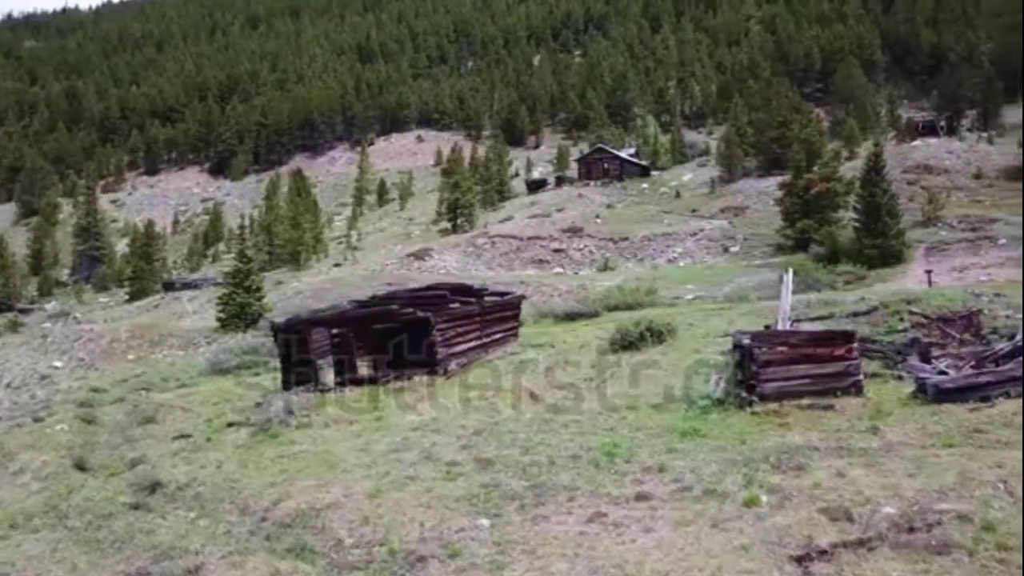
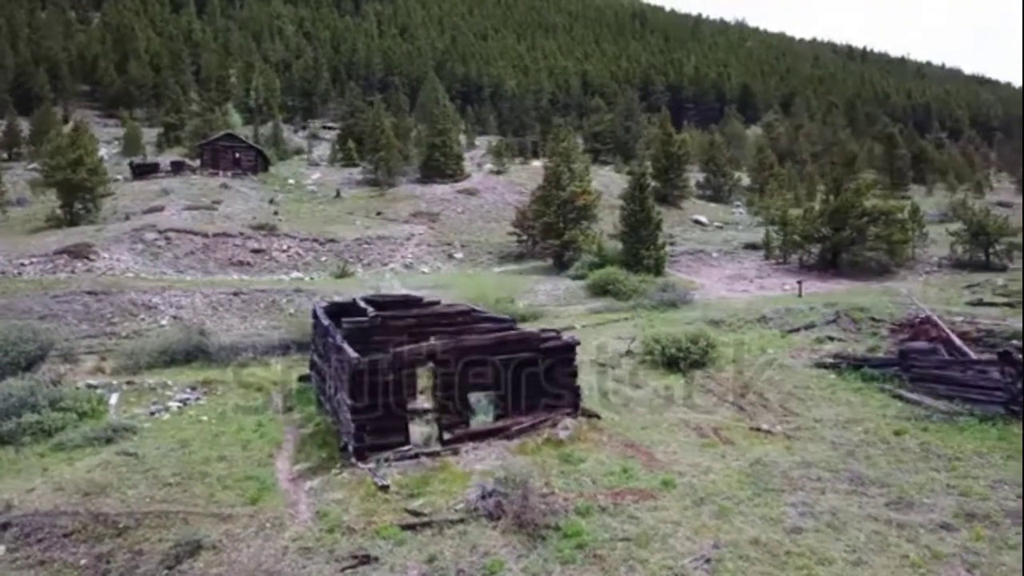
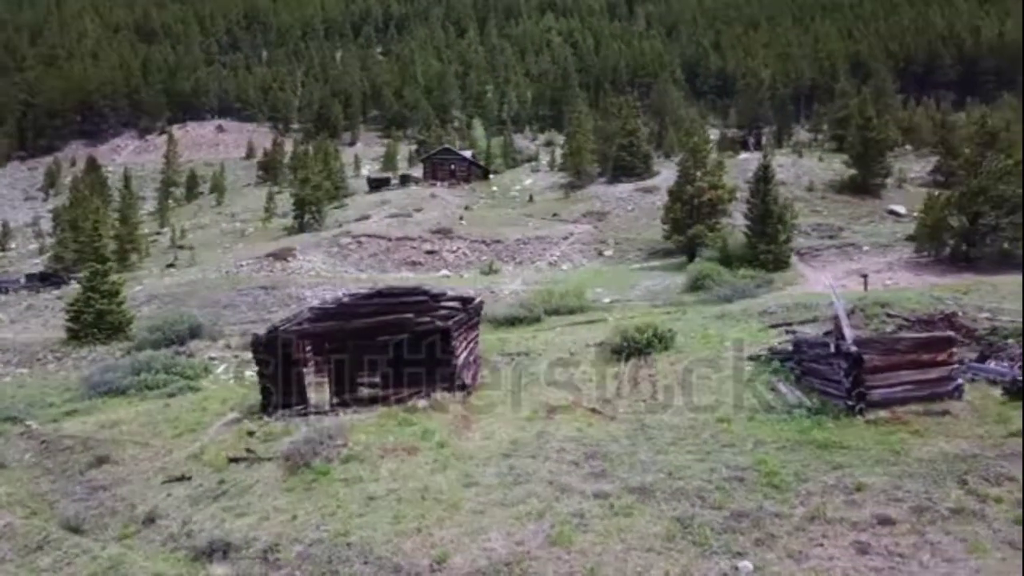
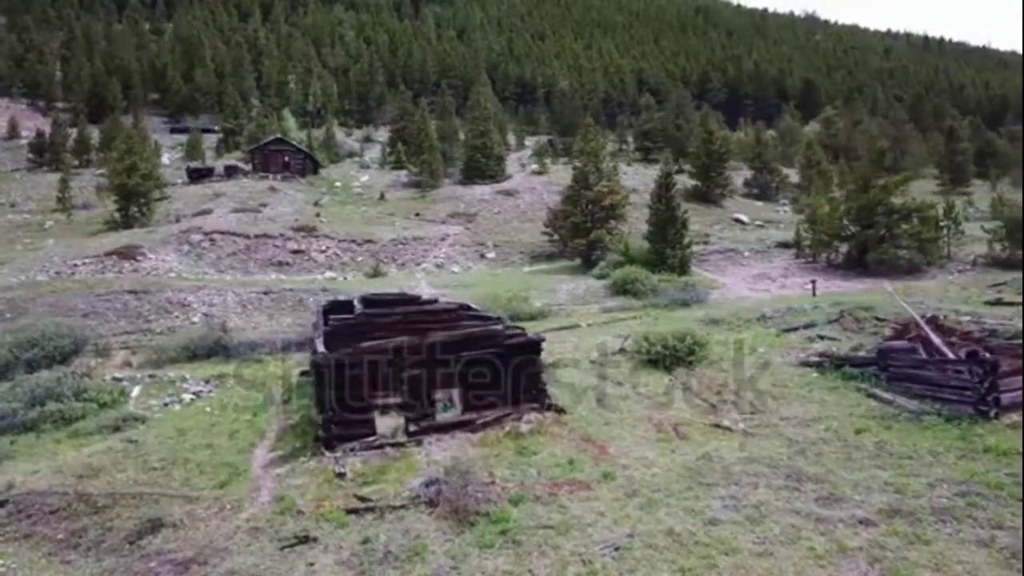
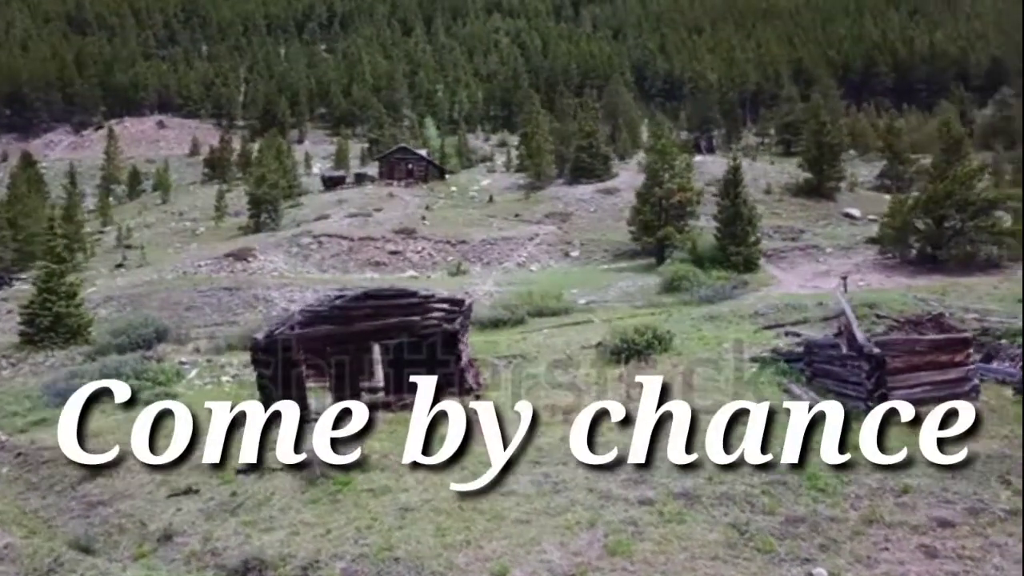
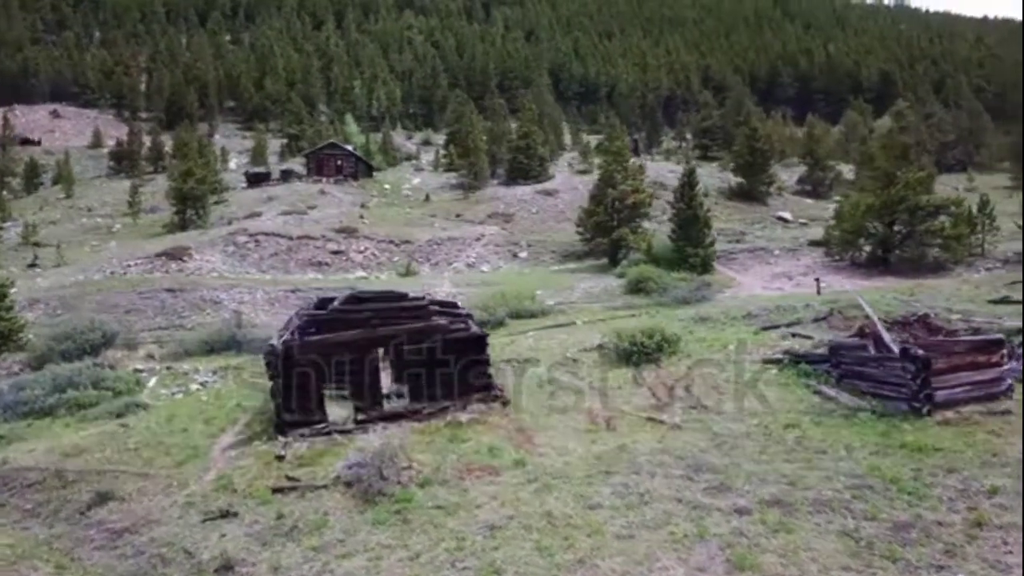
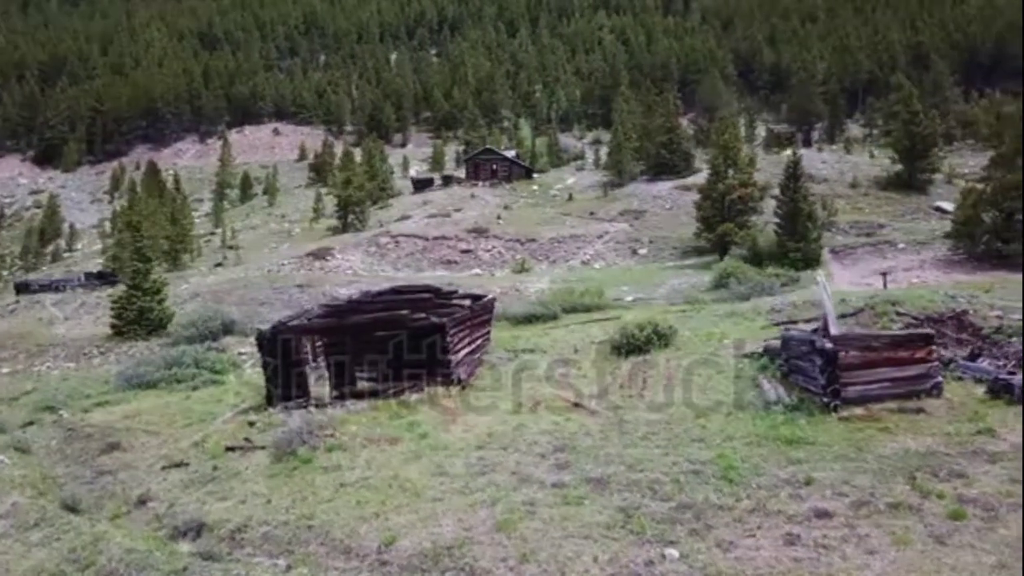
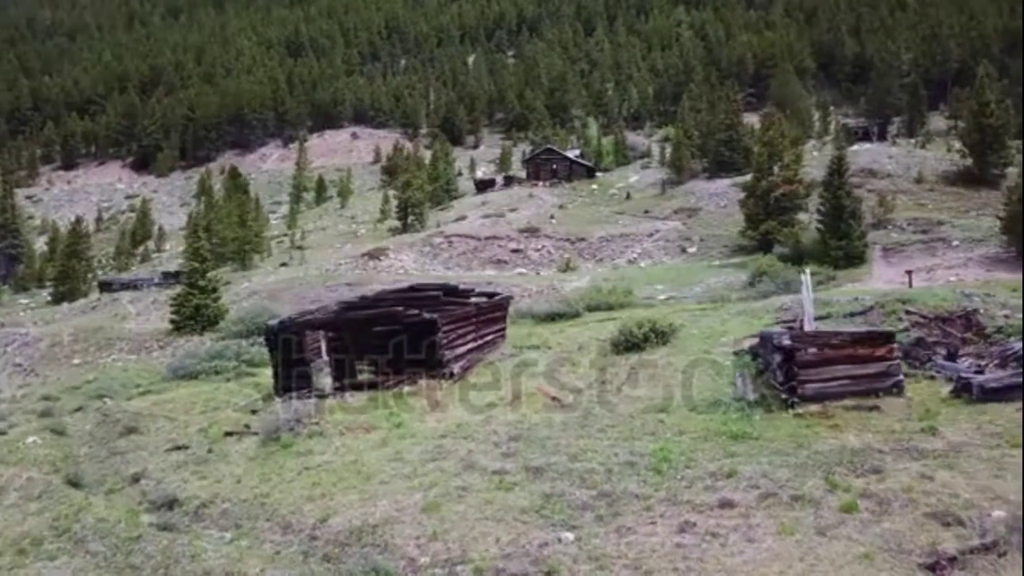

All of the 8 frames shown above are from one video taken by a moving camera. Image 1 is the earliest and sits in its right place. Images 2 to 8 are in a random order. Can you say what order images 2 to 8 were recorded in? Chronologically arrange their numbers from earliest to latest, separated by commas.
8, 7, 3, 5, 6, 4, 2
